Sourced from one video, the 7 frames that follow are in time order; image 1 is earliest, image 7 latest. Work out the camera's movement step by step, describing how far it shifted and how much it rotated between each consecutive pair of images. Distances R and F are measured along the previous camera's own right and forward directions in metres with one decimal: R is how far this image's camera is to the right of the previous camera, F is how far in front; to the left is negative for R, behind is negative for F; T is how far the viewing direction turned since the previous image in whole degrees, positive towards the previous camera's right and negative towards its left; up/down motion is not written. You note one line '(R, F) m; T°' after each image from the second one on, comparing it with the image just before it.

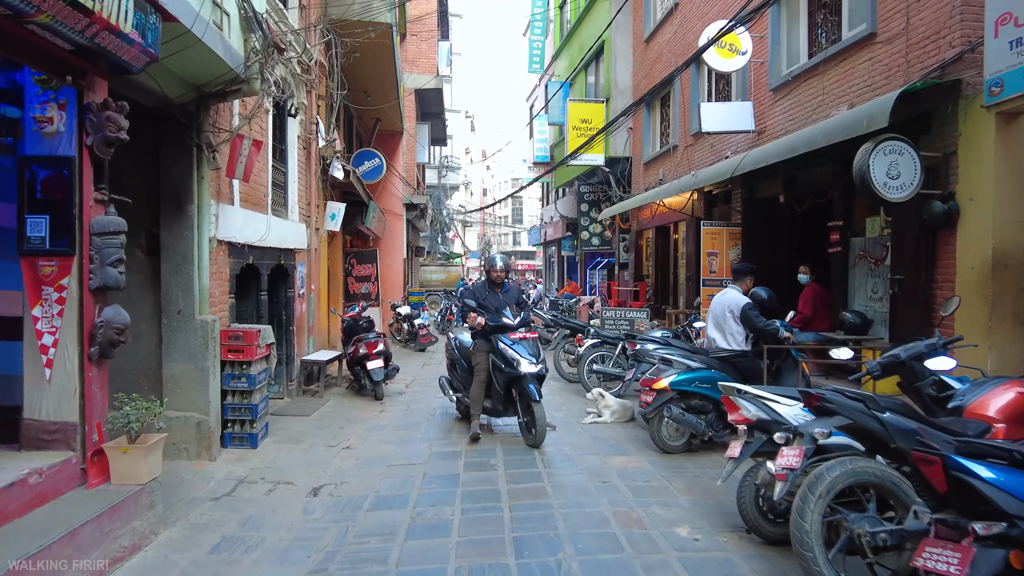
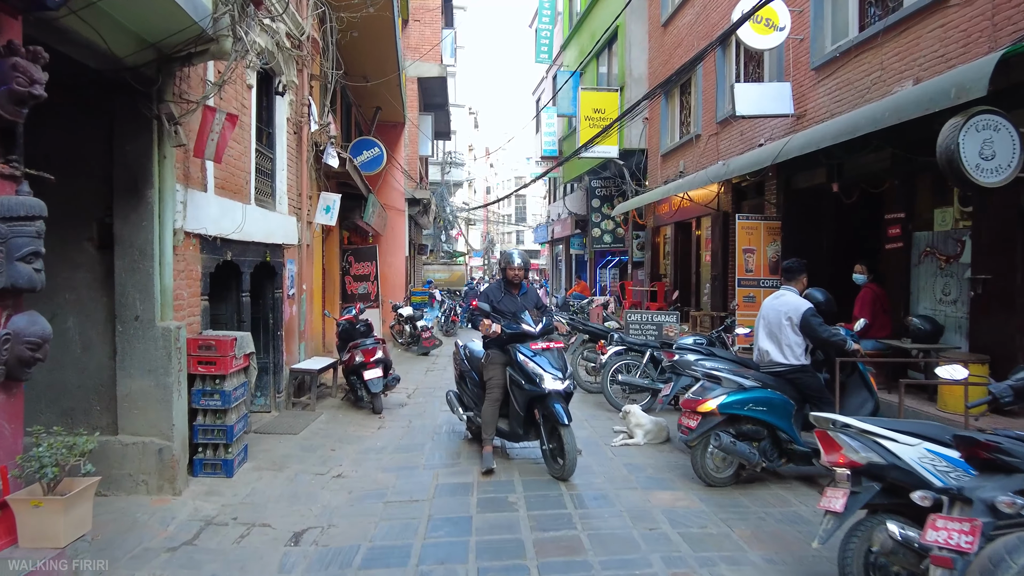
(-0.1, +0.8) m; 0°
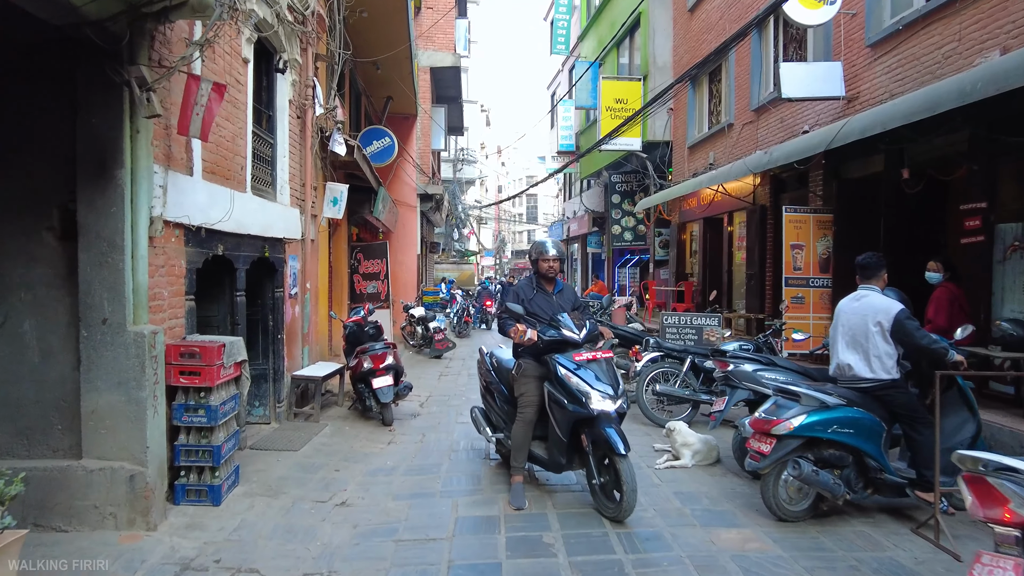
(-0.1, +0.6) m; -1°
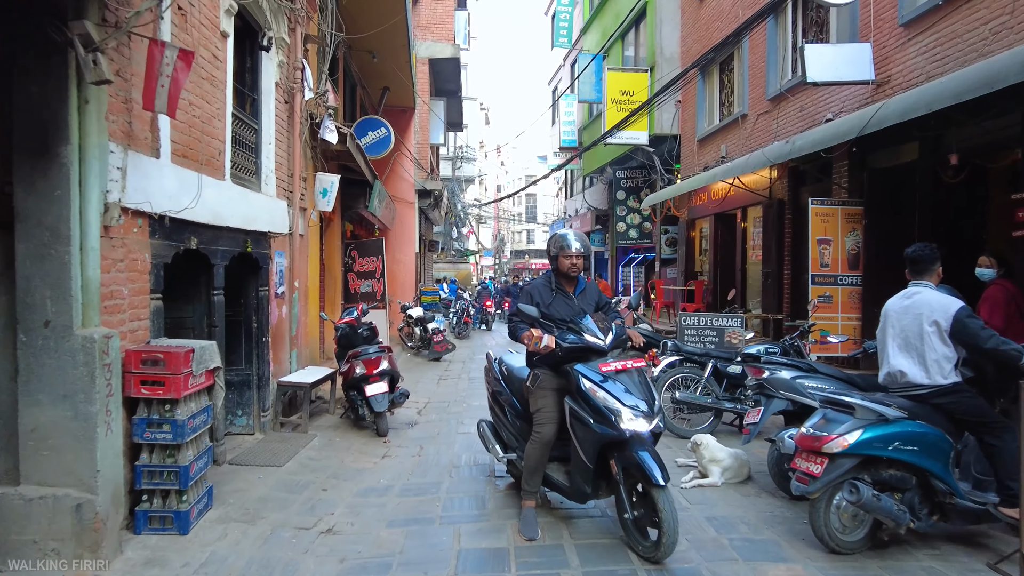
(-0.1, +0.5) m; 0°
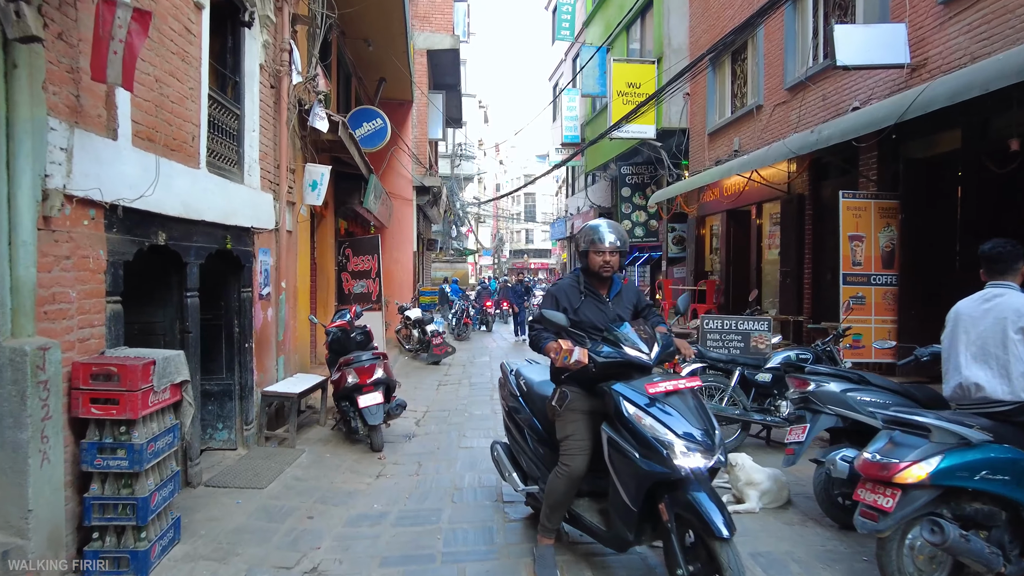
(-0.1, +0.5) m; 0°
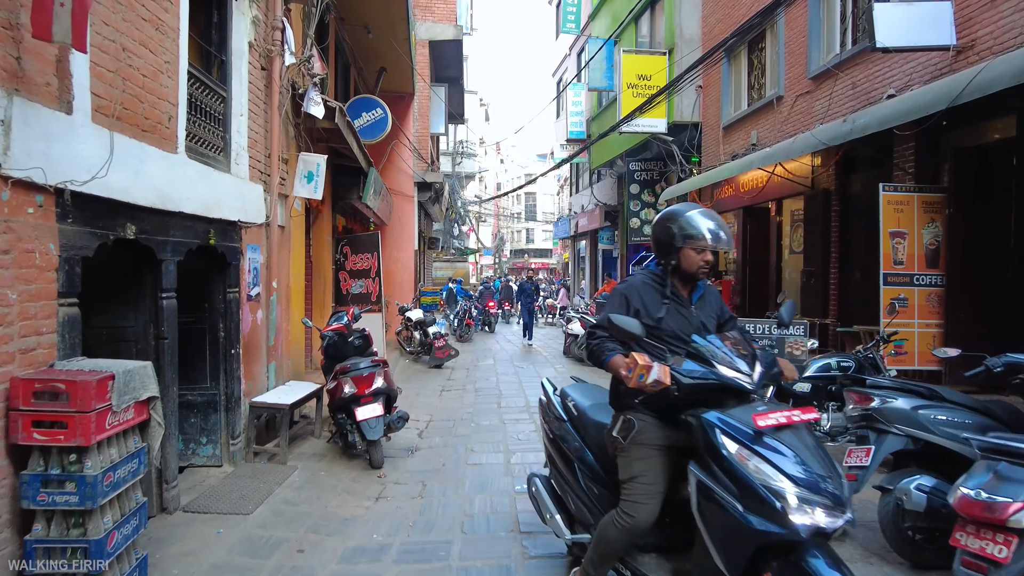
(-0.1, +0.5) m; 0°
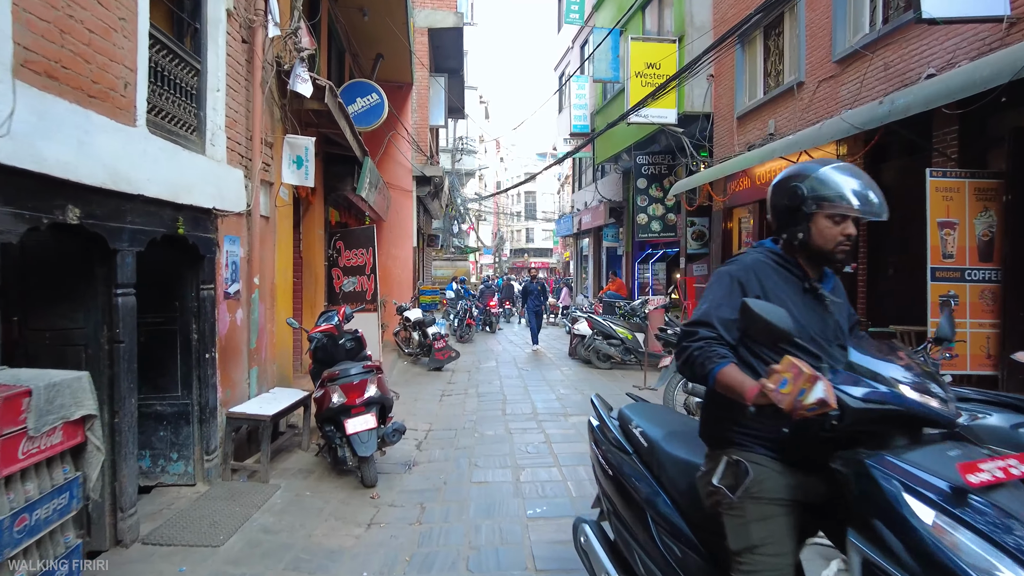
(-0.1, +0.5) m; 0°
